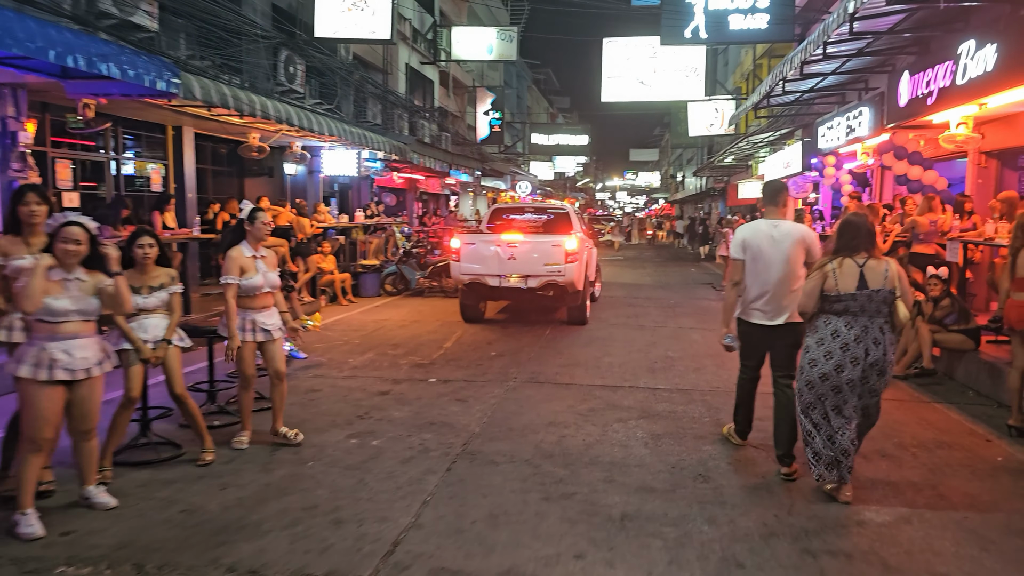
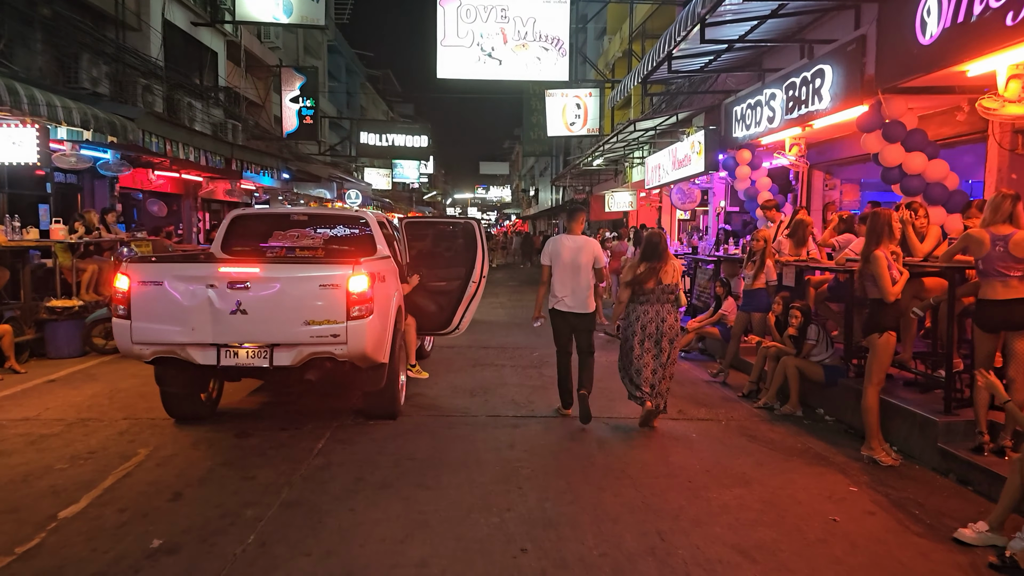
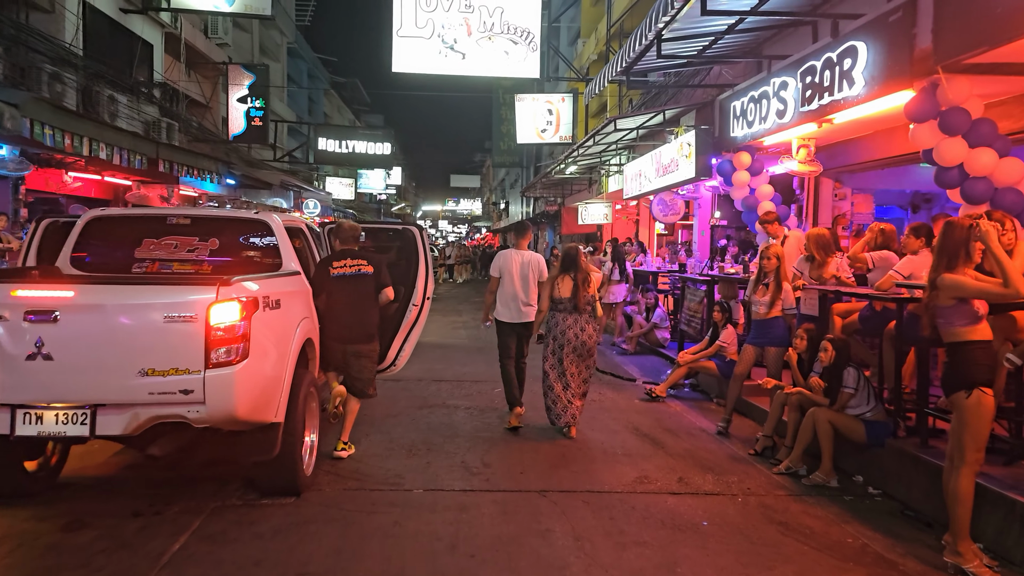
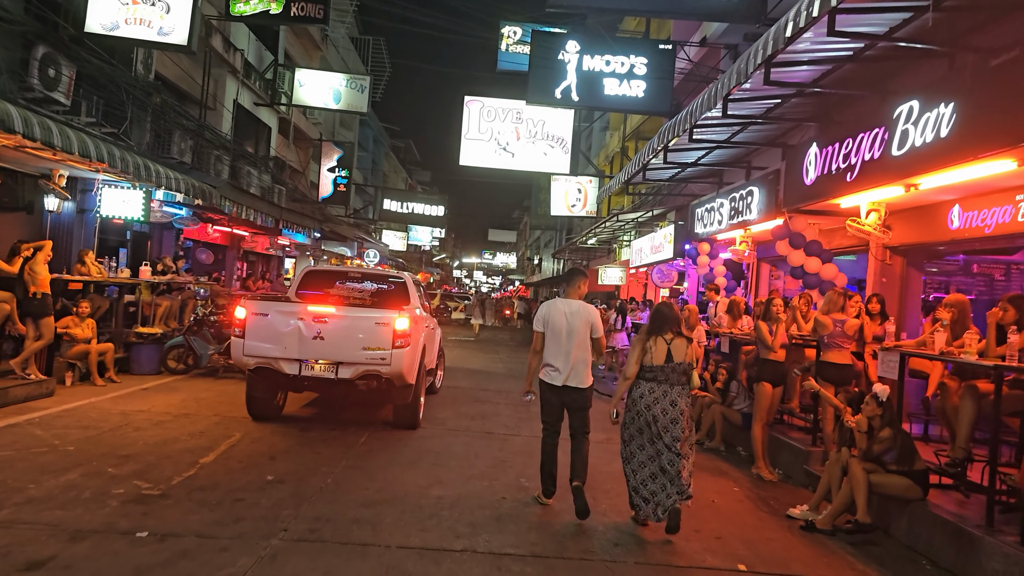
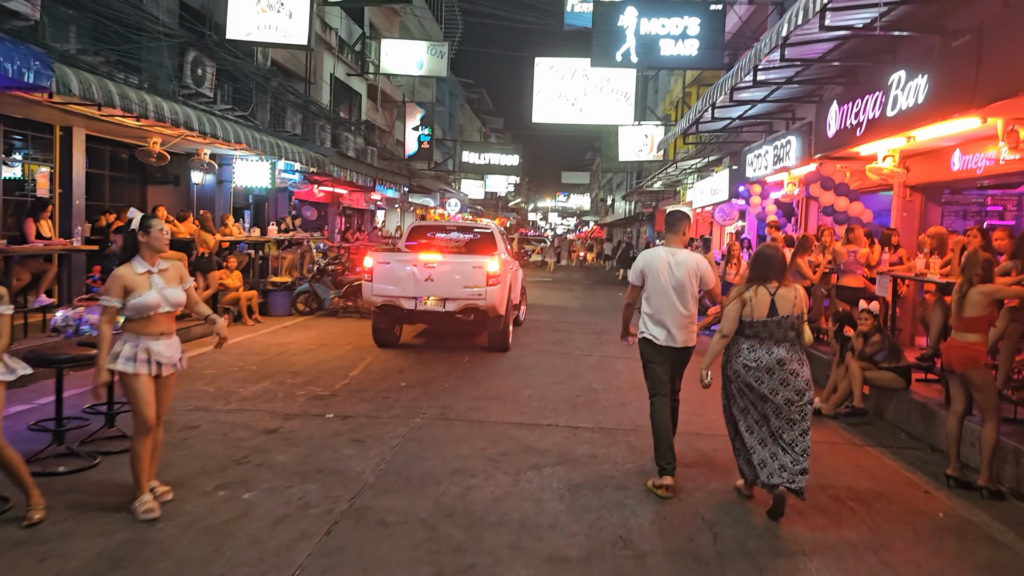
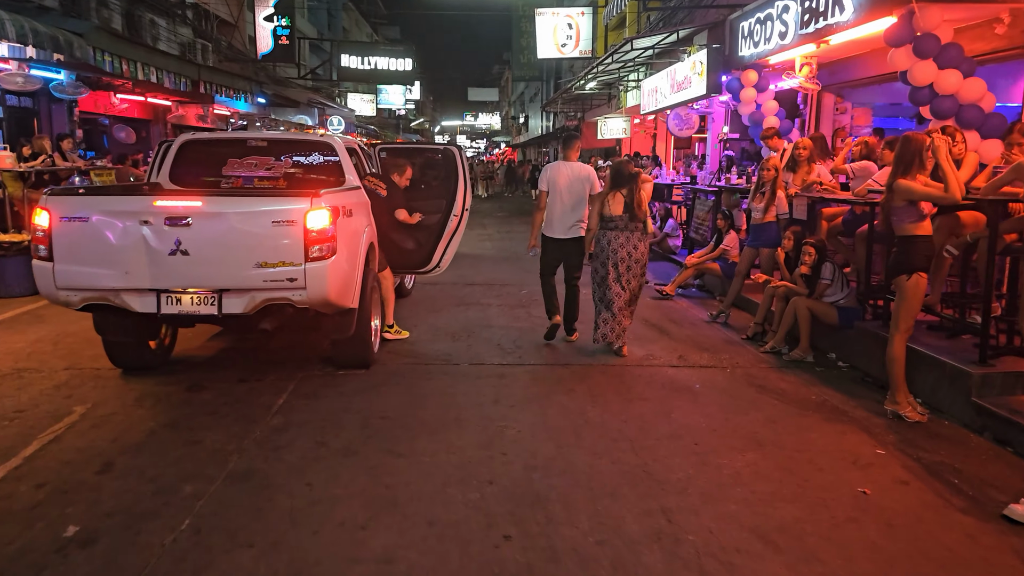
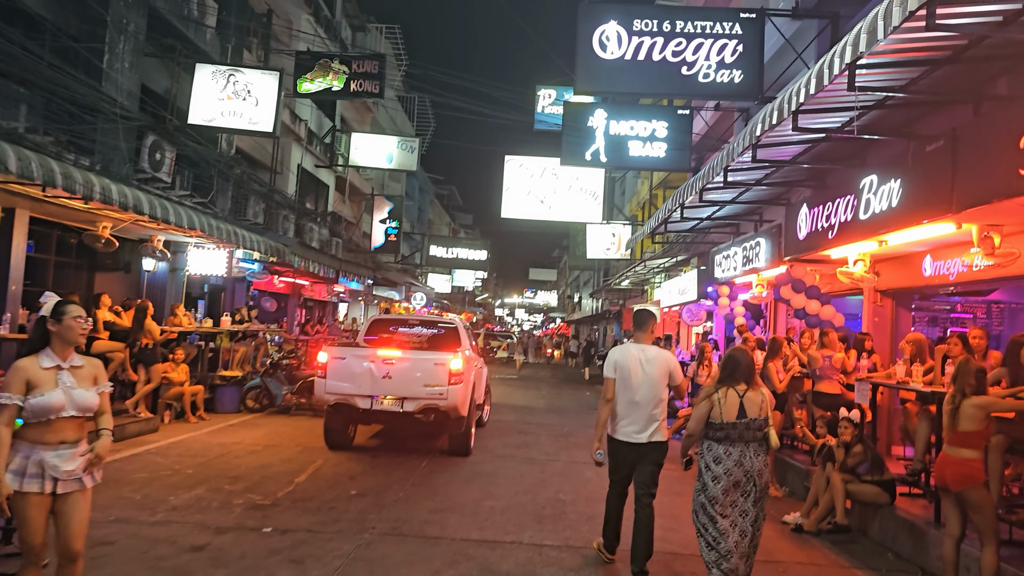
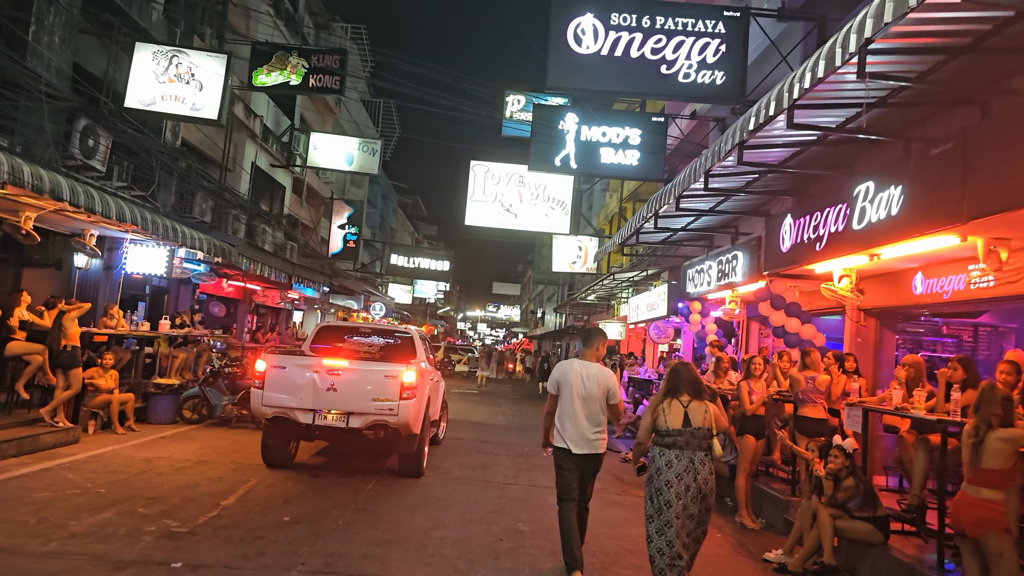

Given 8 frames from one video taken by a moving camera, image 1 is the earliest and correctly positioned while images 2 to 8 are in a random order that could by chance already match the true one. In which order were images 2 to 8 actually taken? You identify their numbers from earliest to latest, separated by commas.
5, 7, 8, 4, 2, 6, 3
